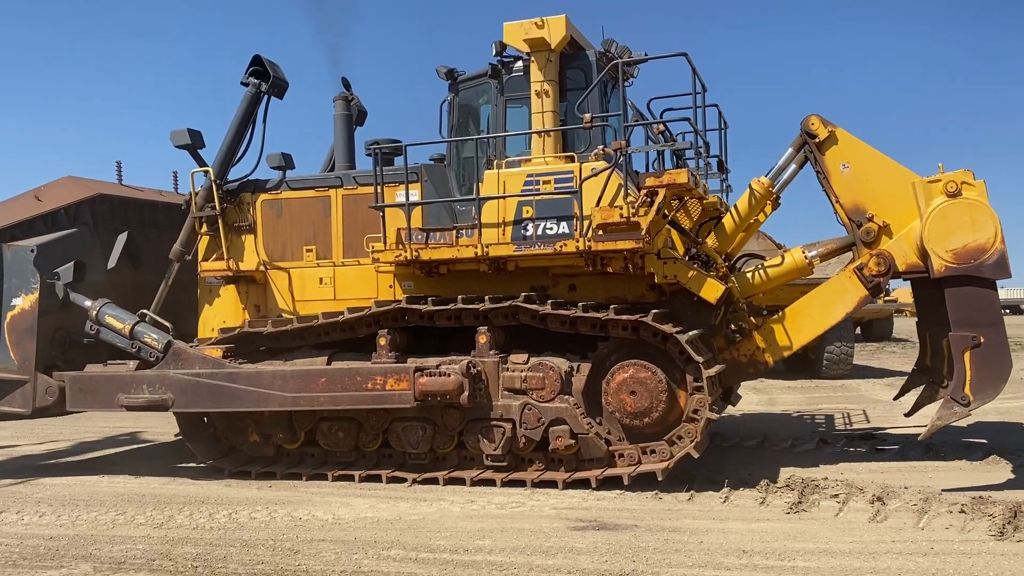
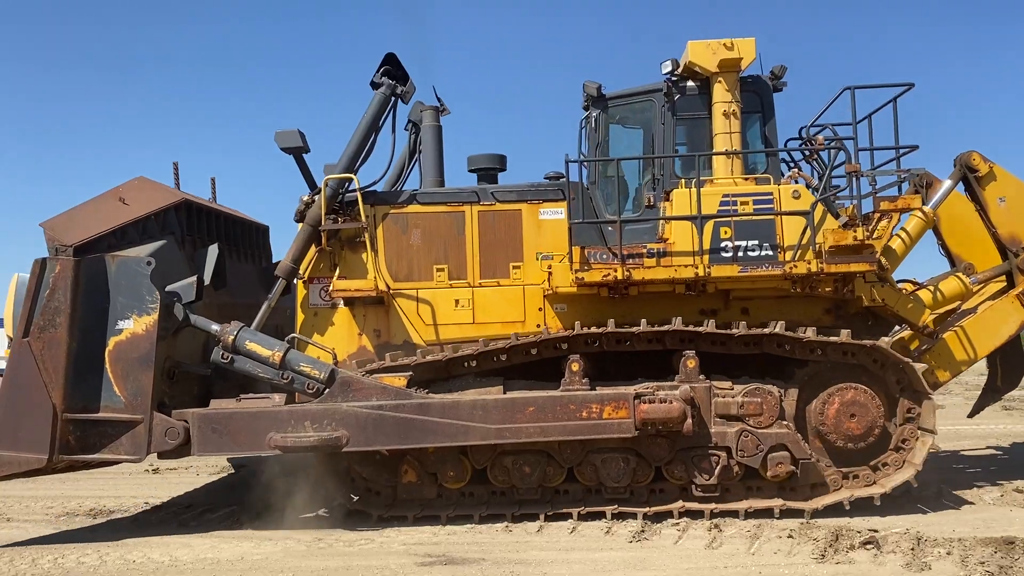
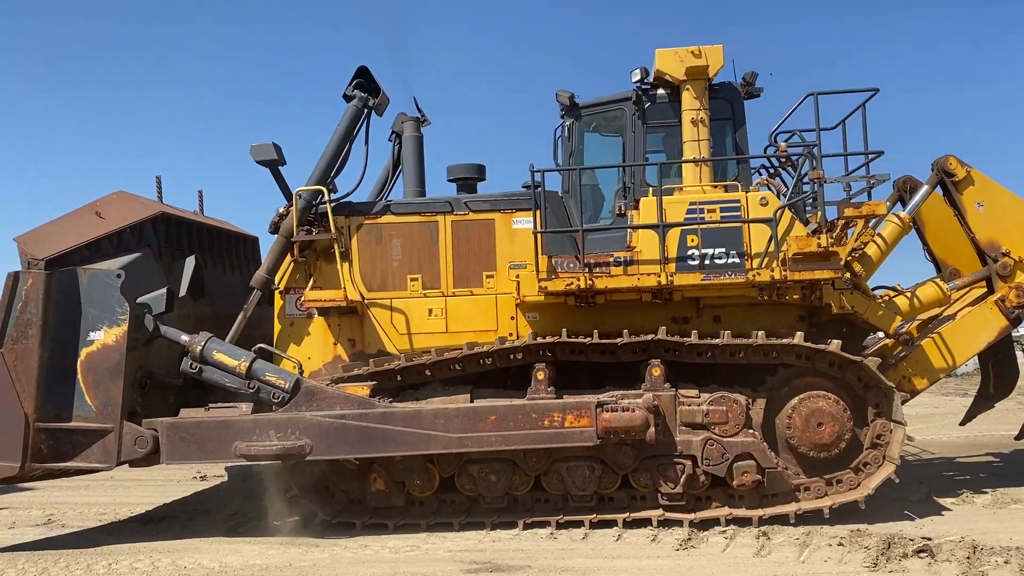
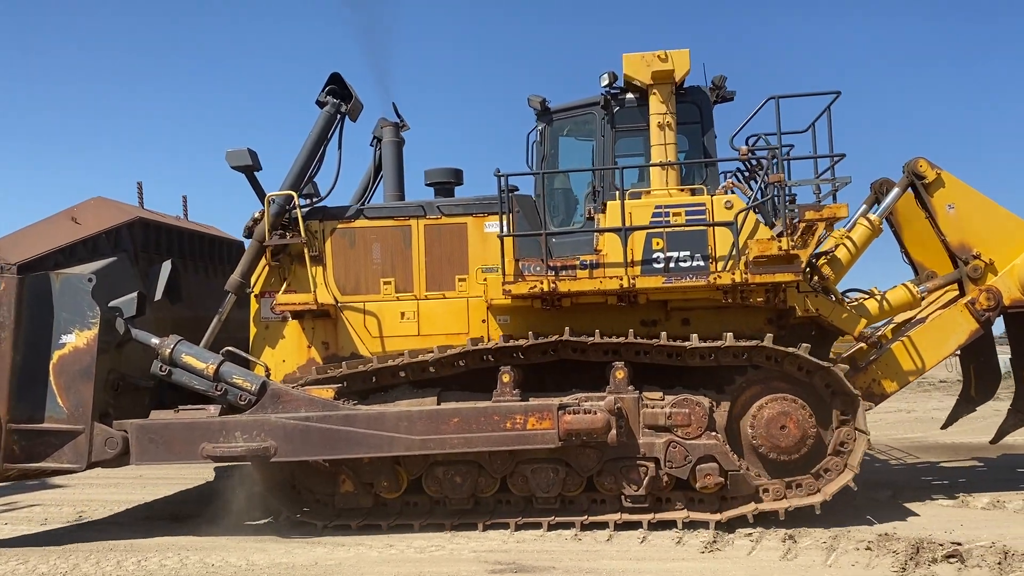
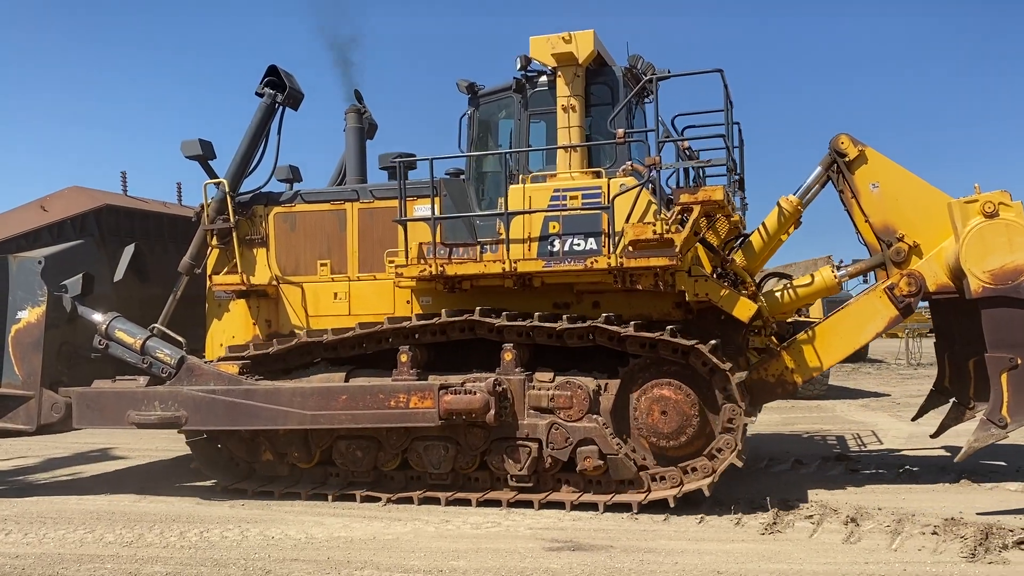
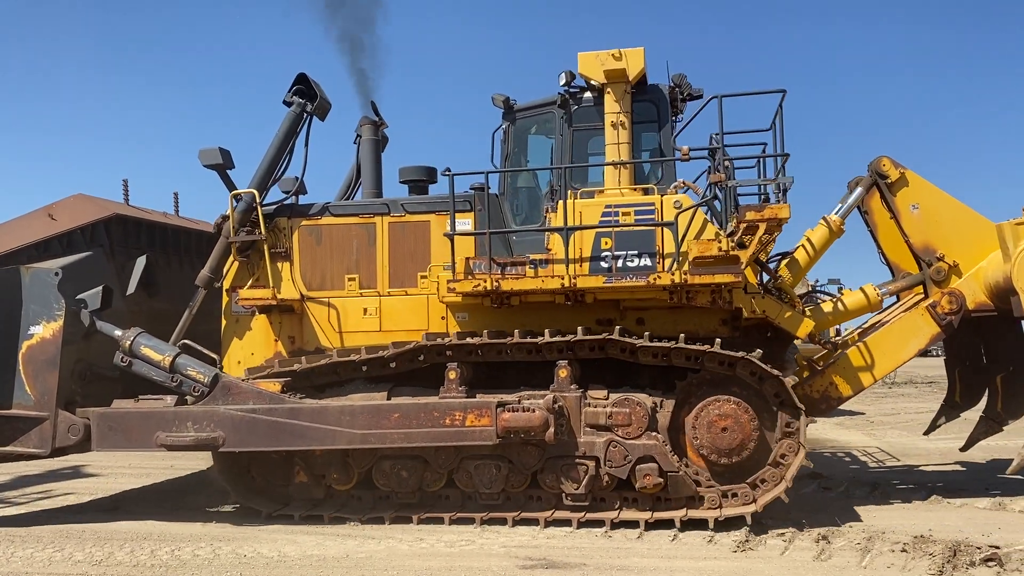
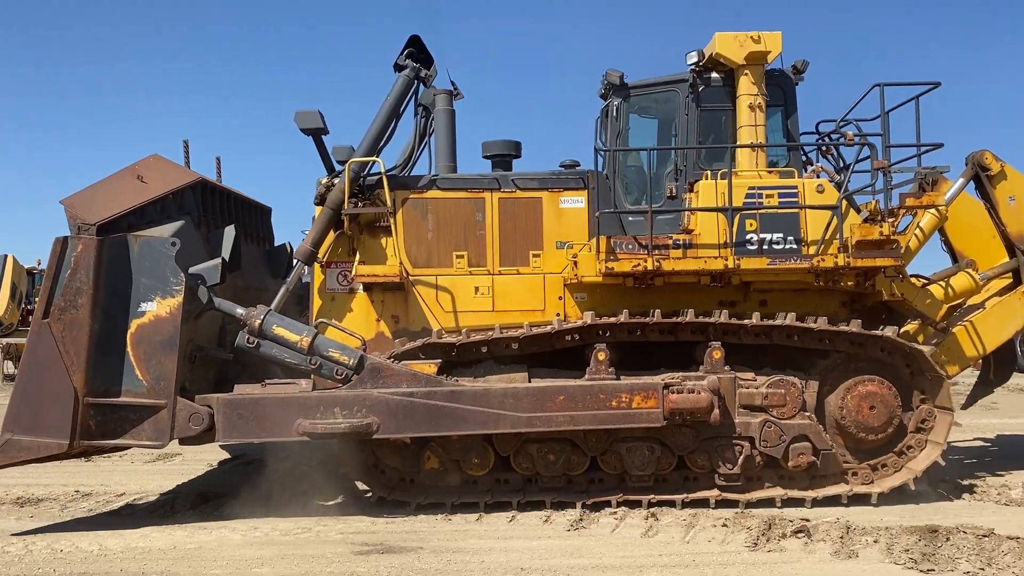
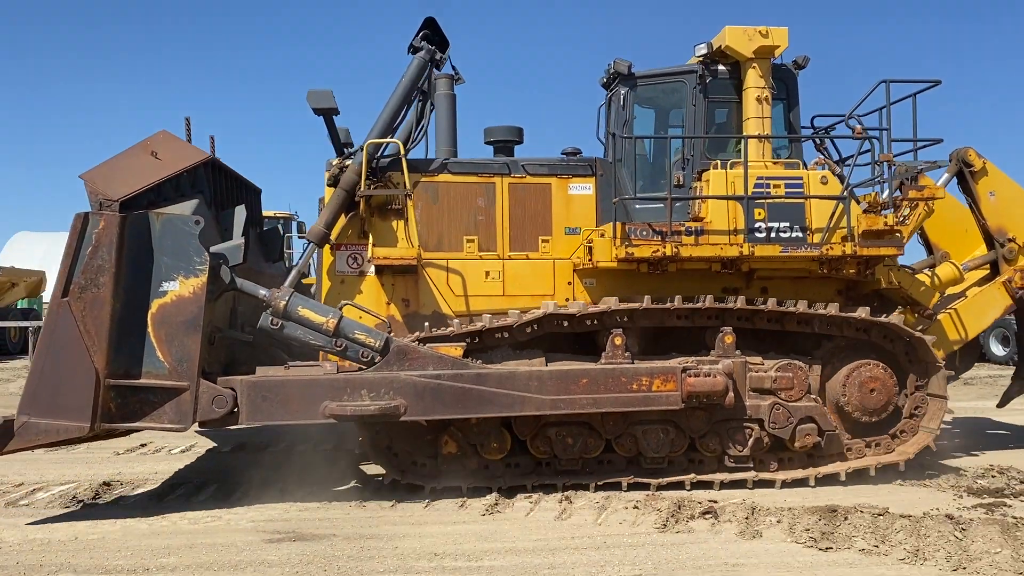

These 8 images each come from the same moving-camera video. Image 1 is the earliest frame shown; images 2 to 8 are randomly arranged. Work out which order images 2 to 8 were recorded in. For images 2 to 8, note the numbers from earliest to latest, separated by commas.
5, 6, 4, 3, 2, 7, 8
